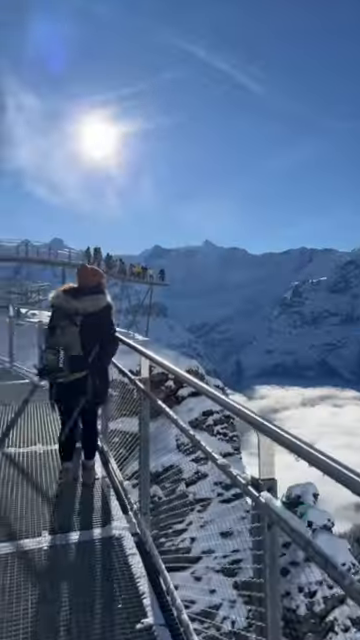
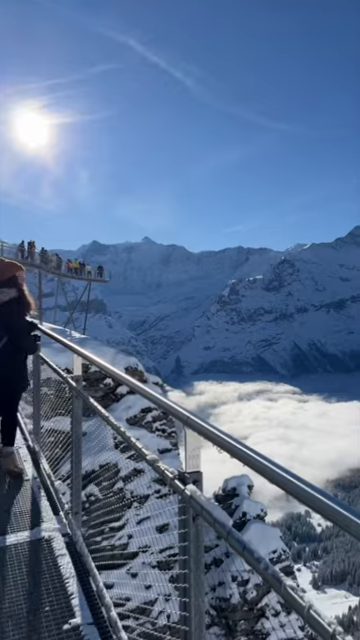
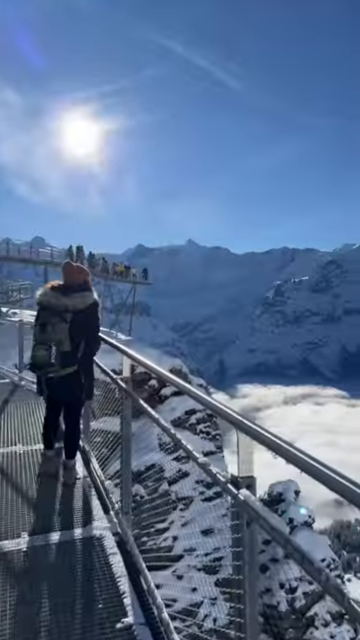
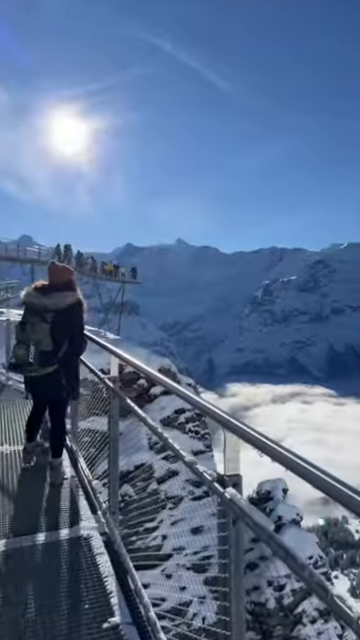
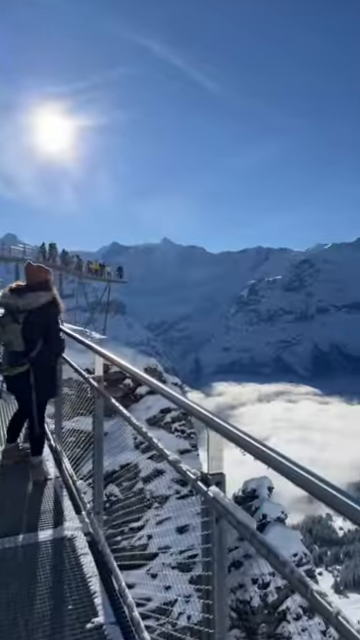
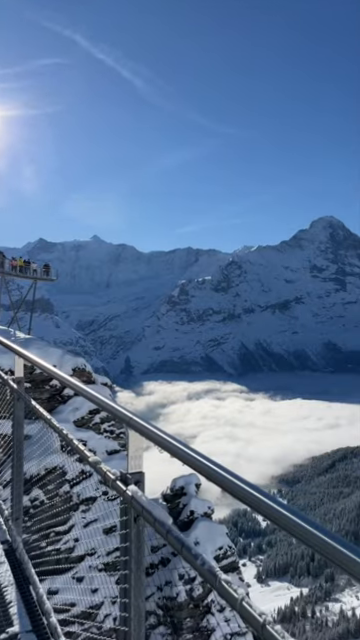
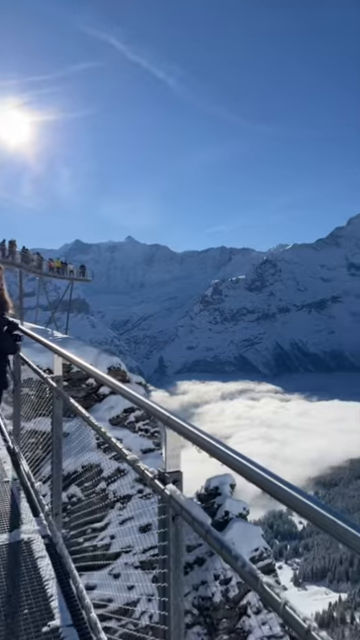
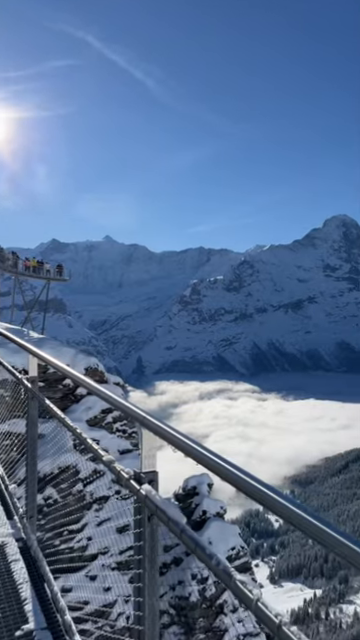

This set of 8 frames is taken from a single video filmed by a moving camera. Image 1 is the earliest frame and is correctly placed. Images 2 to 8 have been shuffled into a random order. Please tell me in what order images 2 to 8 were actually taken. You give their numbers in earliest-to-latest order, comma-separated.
3, 4, 5, 2, 7, 8, 6
